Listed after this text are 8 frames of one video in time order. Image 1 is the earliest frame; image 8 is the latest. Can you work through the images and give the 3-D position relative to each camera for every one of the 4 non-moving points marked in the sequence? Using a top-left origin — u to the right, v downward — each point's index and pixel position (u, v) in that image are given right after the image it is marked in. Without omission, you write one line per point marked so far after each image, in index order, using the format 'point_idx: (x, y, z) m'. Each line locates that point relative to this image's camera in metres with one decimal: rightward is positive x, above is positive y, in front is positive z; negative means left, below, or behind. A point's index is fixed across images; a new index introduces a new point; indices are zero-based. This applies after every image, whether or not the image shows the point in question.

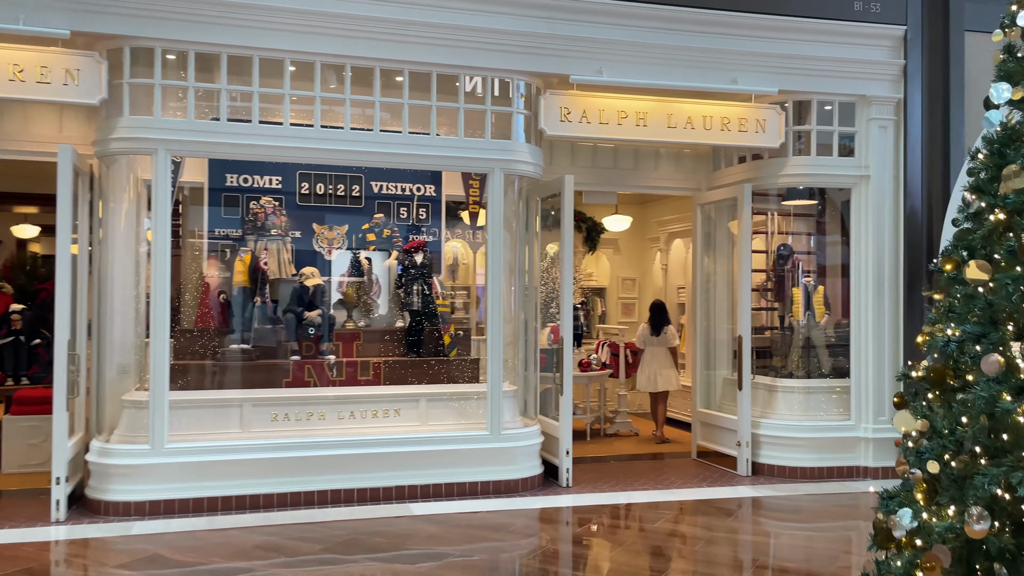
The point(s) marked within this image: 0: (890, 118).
0: (+2.8, +1.3, +6.1) m
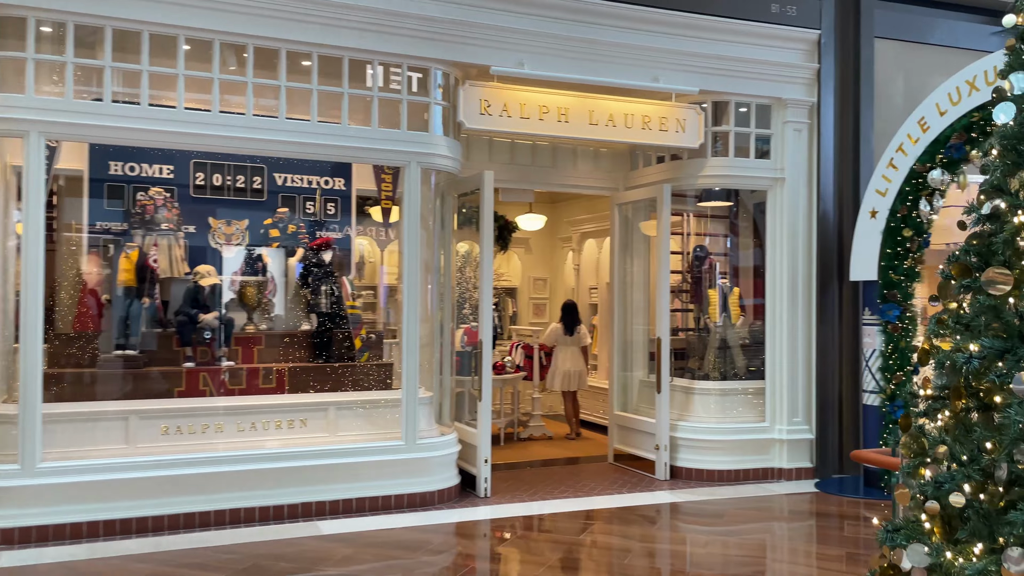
0: (+2.2, +1.2, +6.1) m
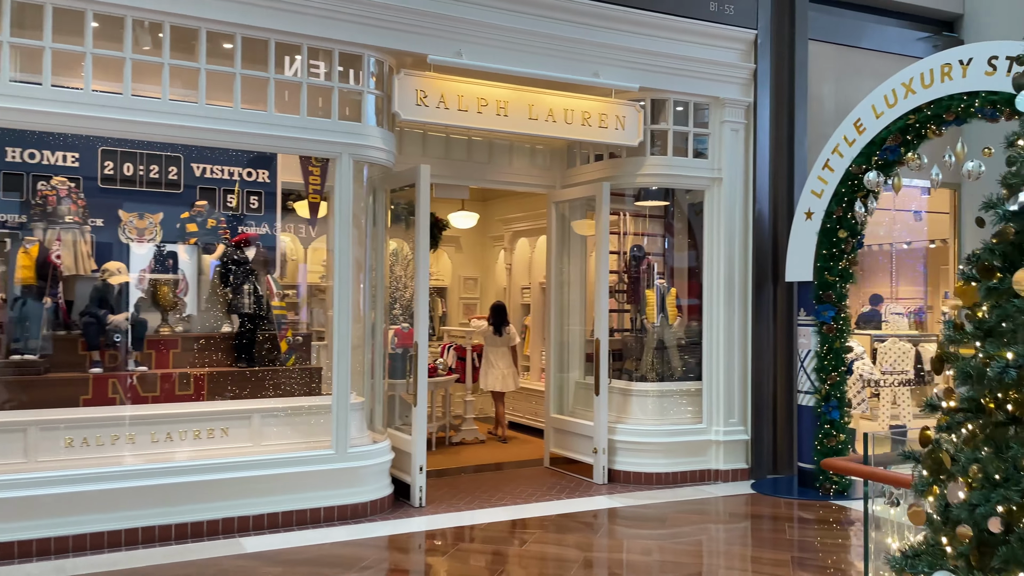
0: (+1.7, +1.2, +6.1) m
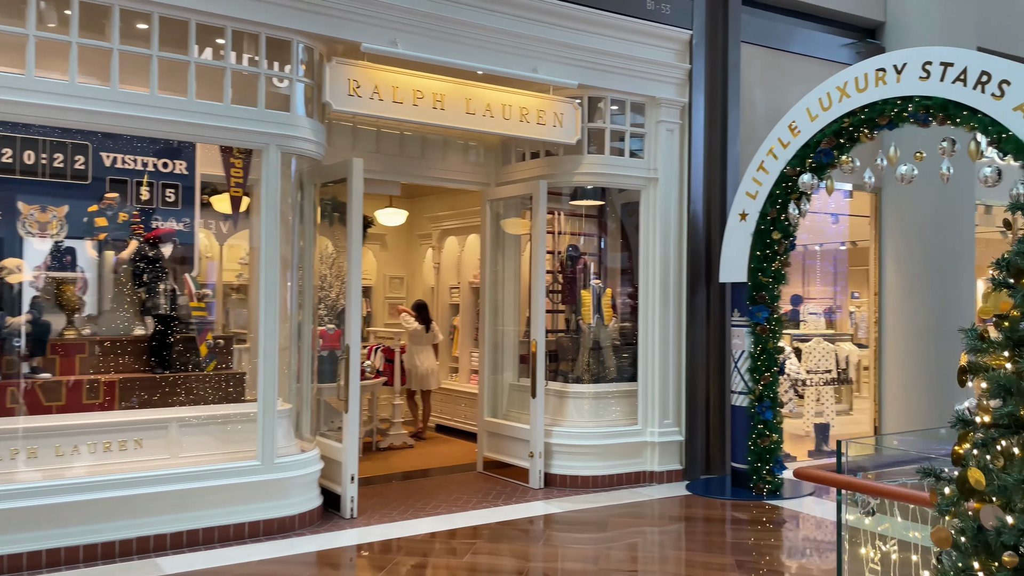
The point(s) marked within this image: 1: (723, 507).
0: (+1.2, +1.2, +6.1) m
1: (+1.4, -1.5, +5.5) m
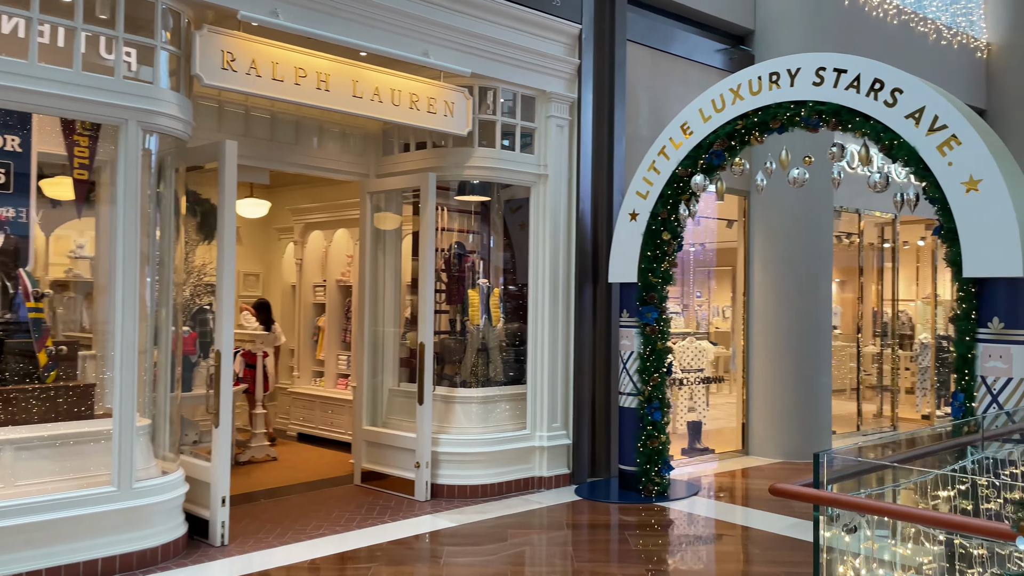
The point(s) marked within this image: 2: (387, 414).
0: (+0.4, +1.2, +5.9) m
1: (+0.7, -1.5, +5.4) m
2: (-0.9, -0.9, +5.8) m
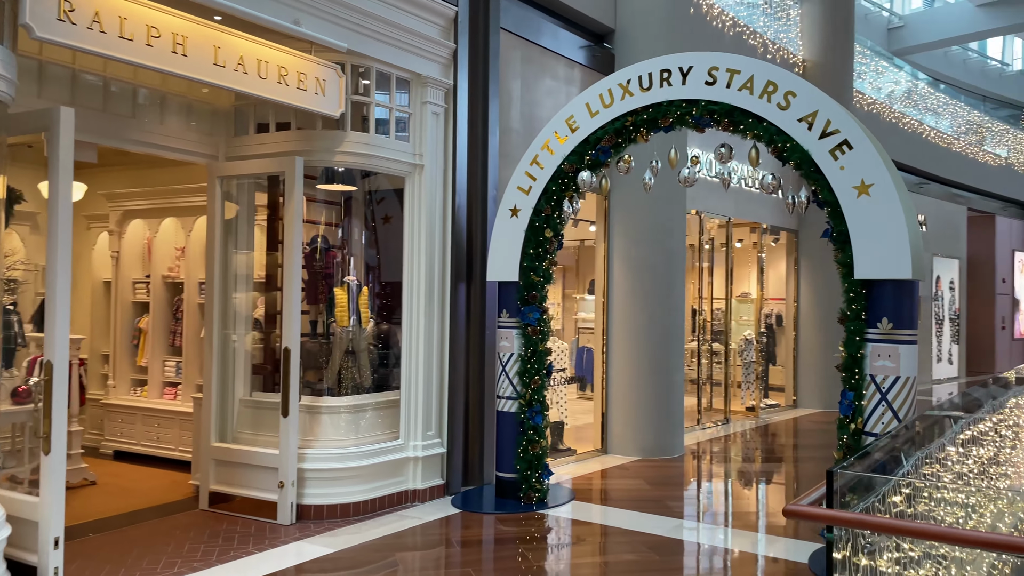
0: (-0.5, +1.2, +5.6) m
1: (-0.1, -1.5, +5.1) m
2: (-1.7, -0.9, +5.1) m
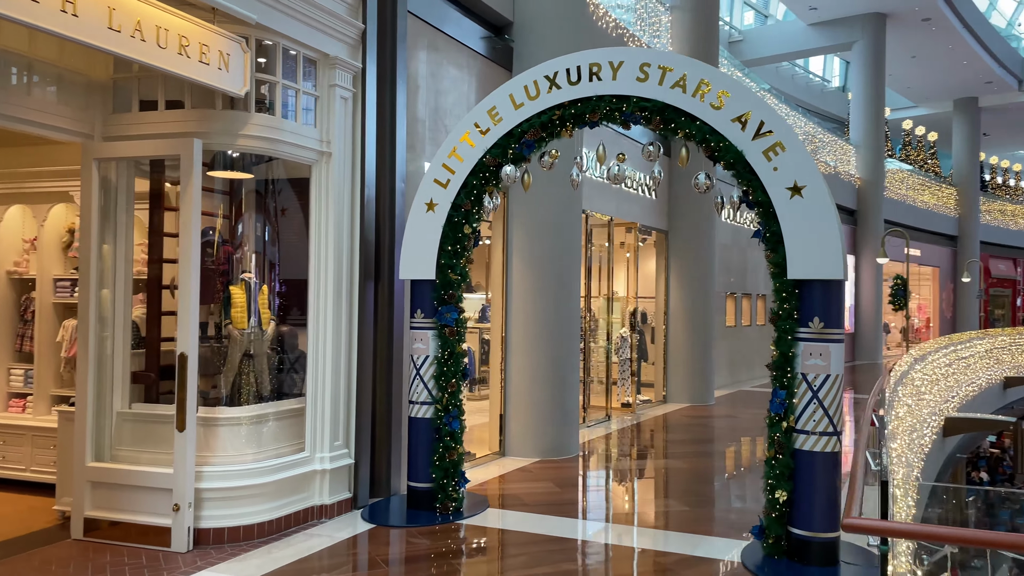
0: (-1.0, +1.3, +5.2) m
1: (-0.6, -1.5, +4.8) m
2: (-2.2, -0.9, +4.5) m
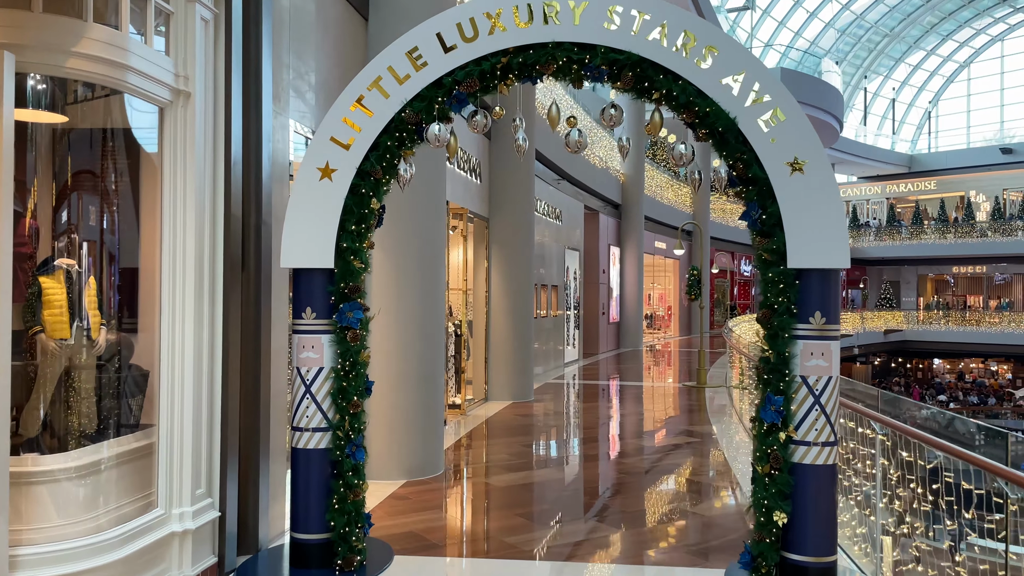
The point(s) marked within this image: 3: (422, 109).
0: (-1.4, +1.3, +3.8) m
1: (-0.9, -1.4, +3.6) m
2: (-2.3, -0.8, +2.9) m
3: (-0.4, +0.9, +3.9) m
